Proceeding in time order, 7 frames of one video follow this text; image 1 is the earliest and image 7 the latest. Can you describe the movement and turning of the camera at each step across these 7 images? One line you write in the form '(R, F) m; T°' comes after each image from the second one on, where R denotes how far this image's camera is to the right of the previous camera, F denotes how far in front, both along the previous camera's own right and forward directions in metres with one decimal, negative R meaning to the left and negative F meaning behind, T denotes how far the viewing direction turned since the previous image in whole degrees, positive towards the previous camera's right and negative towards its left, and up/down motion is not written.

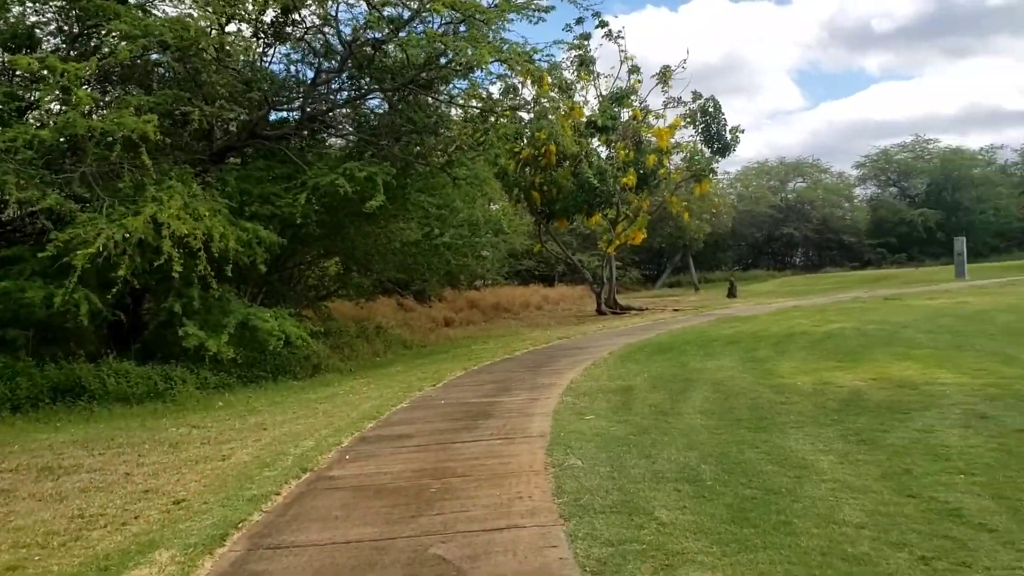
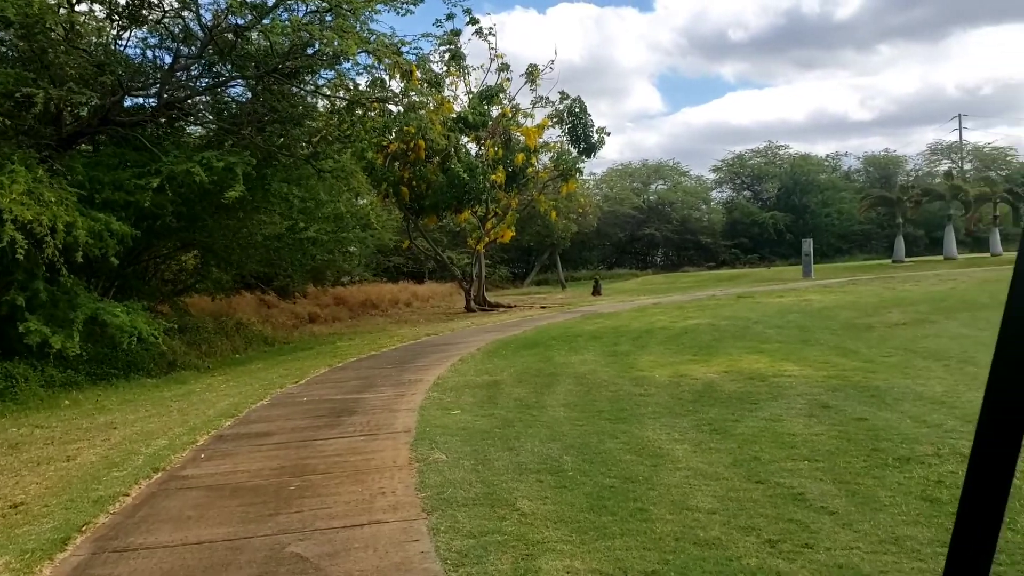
(0.0, 0.0) m; +8°
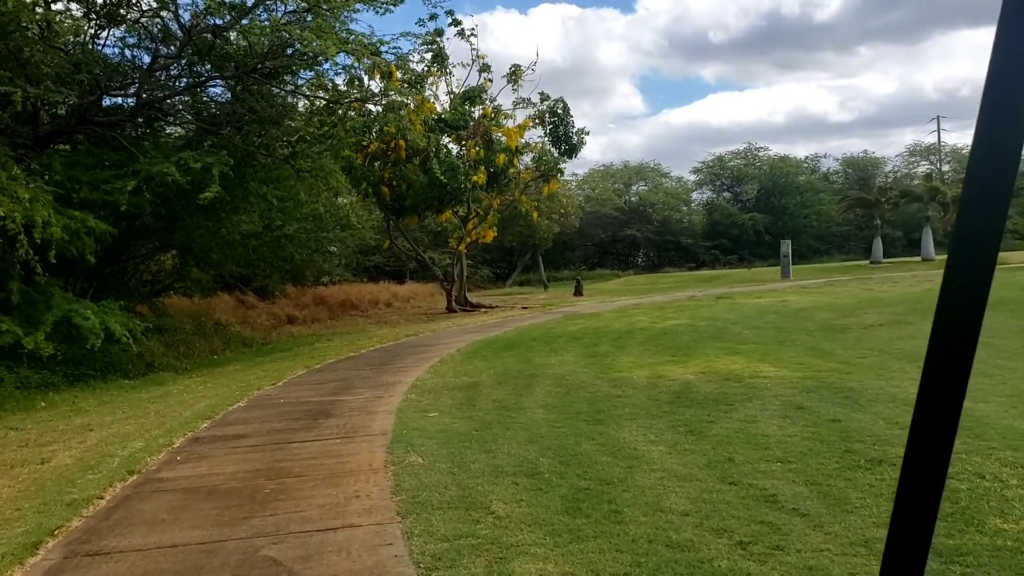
(0.0, 0.0) m; +1°
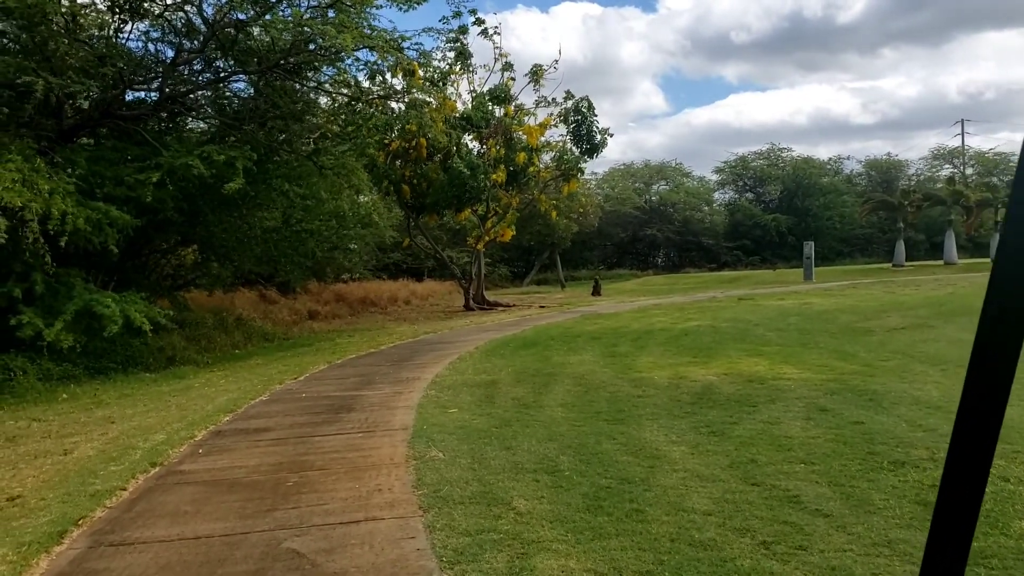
(0.0, 0.0) m; -1°
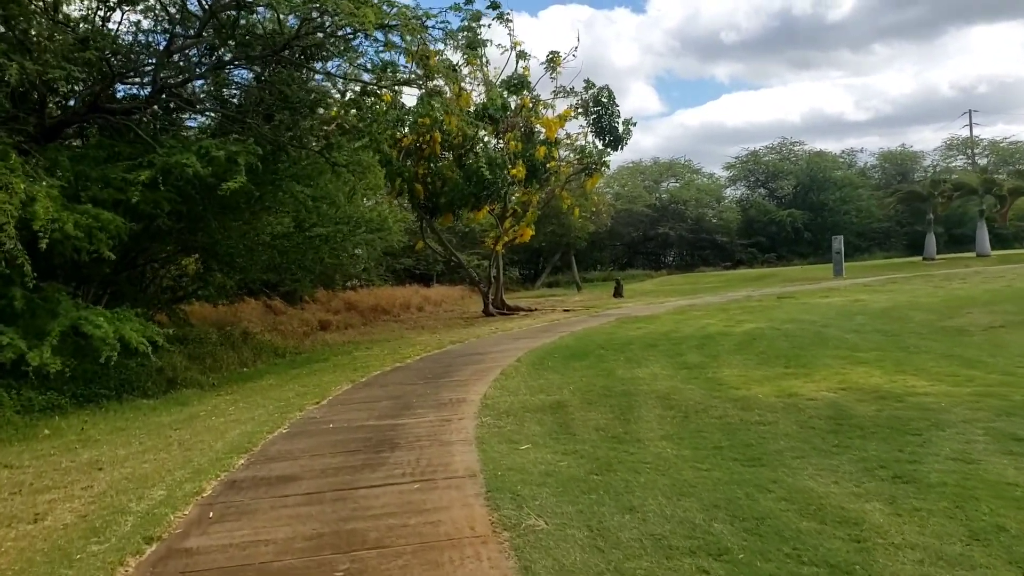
(-0.5, +1.4) m; 0°
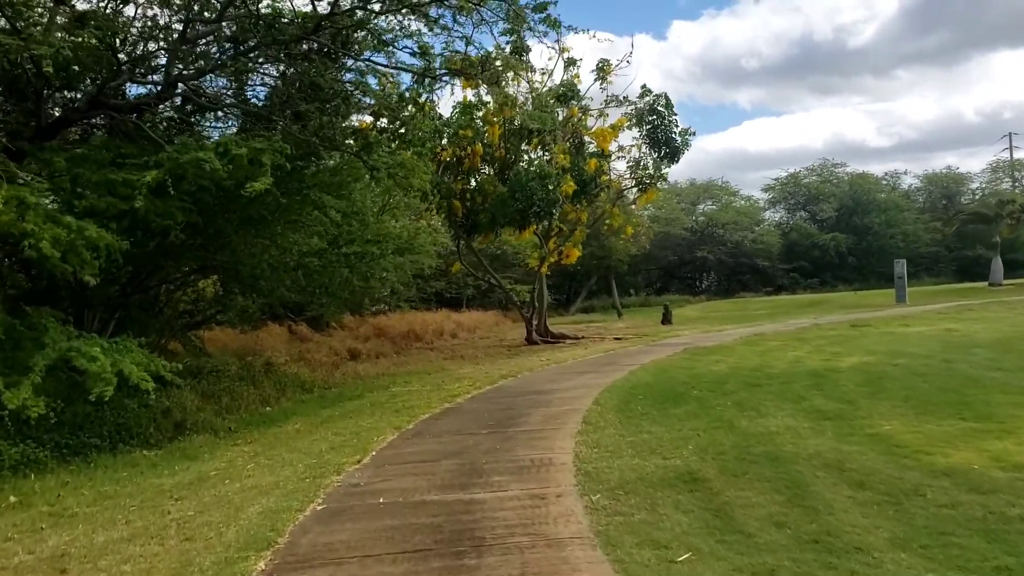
(-0.5, +1.8) m; -1°
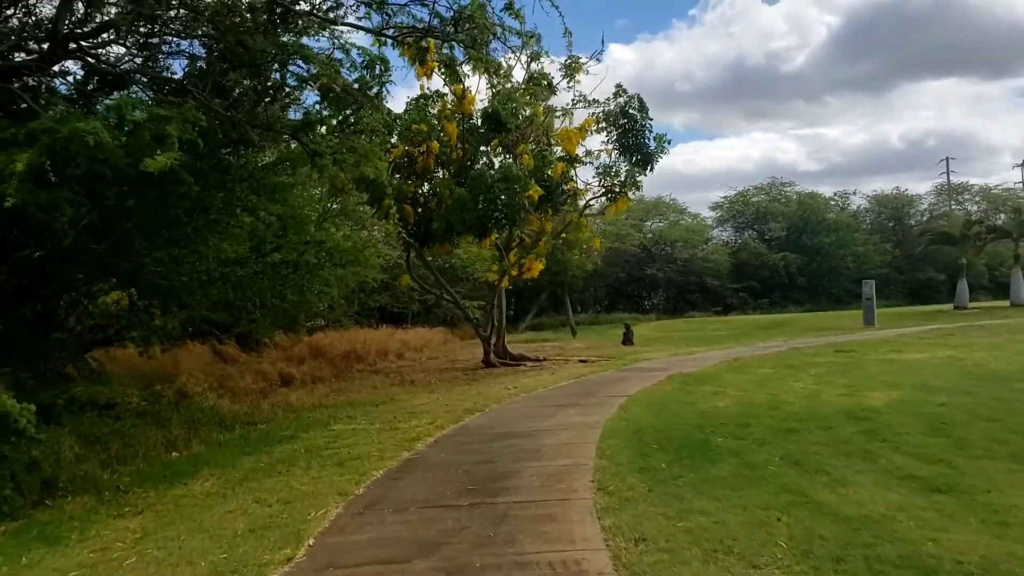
(-0.3, +2.0) m; +4°
